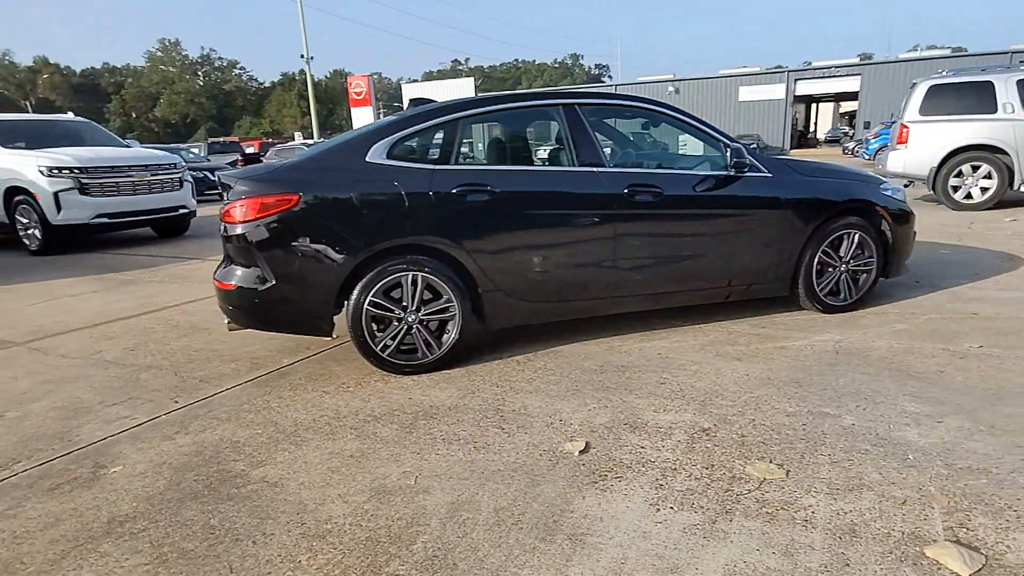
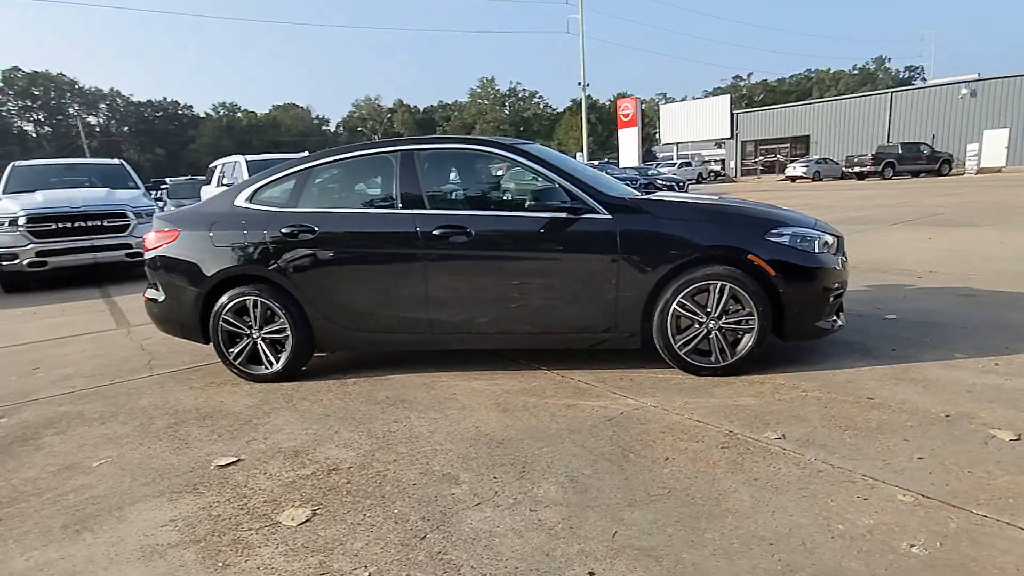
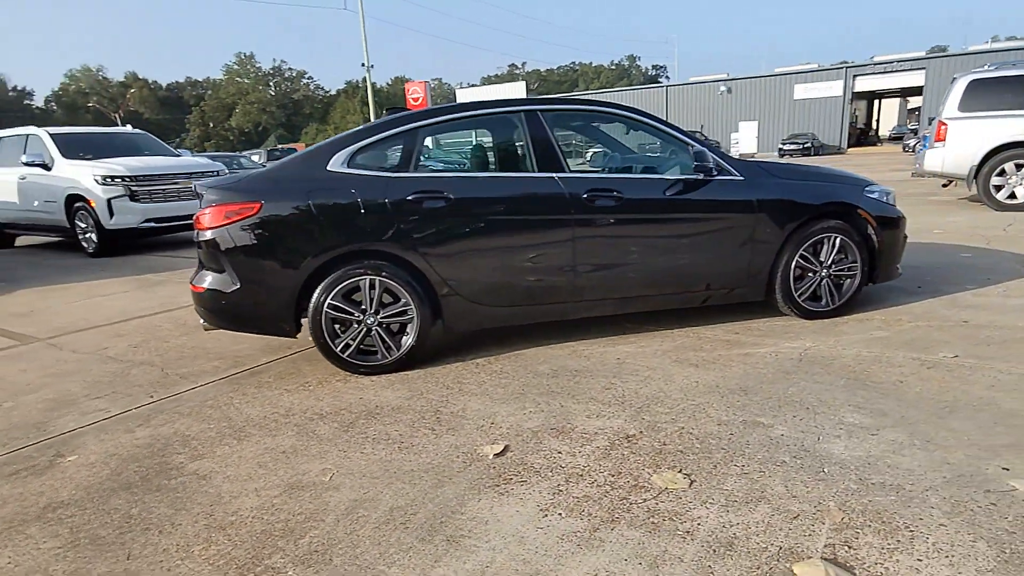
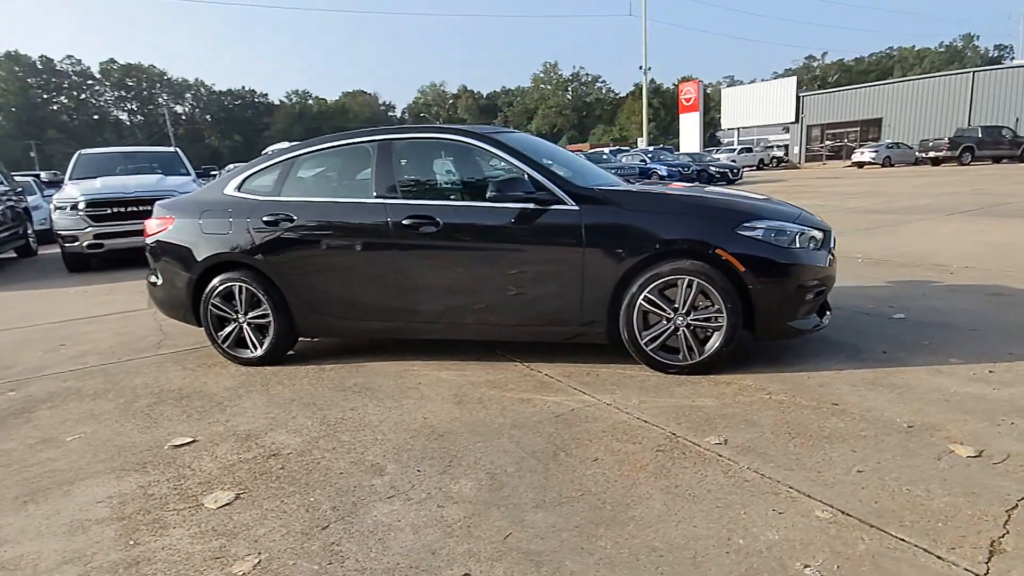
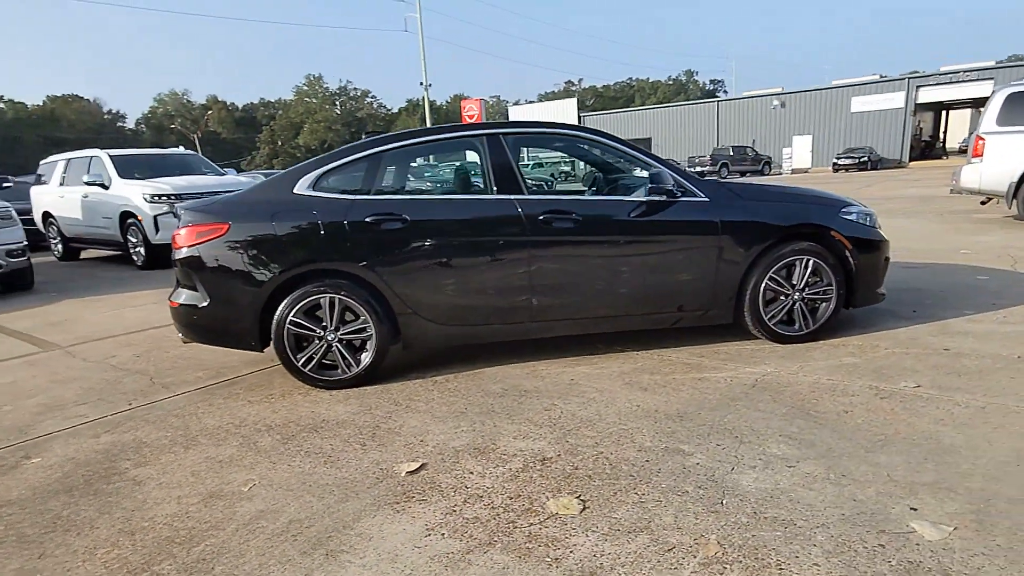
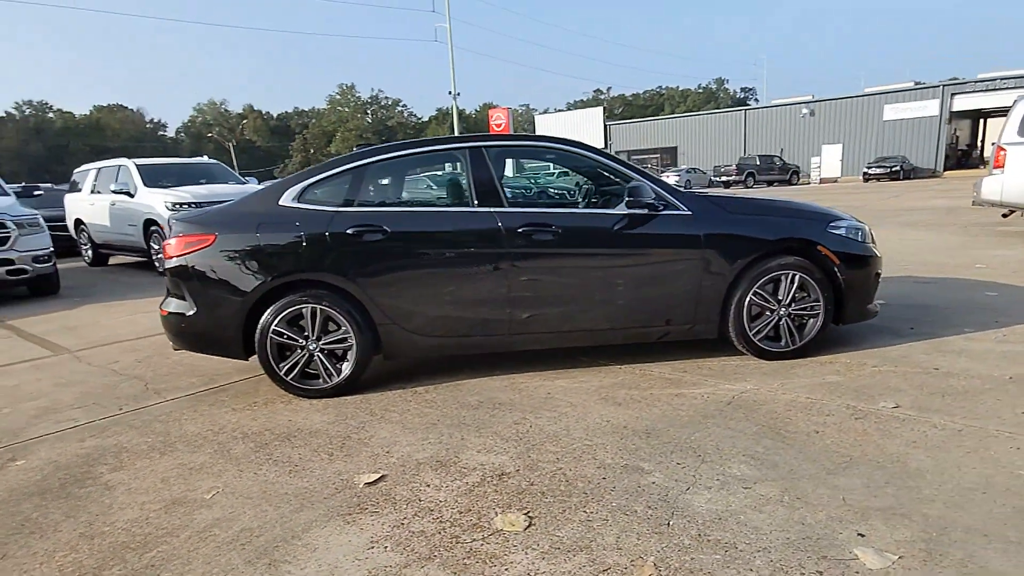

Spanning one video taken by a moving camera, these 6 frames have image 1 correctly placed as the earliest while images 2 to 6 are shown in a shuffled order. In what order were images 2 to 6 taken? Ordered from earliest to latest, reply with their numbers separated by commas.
3, 5, 6, 2, 4
